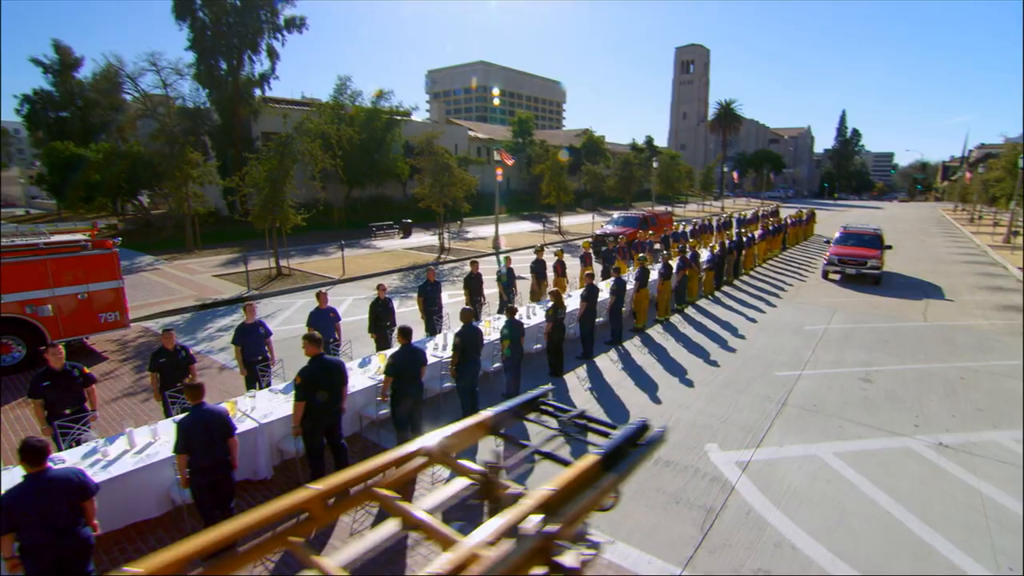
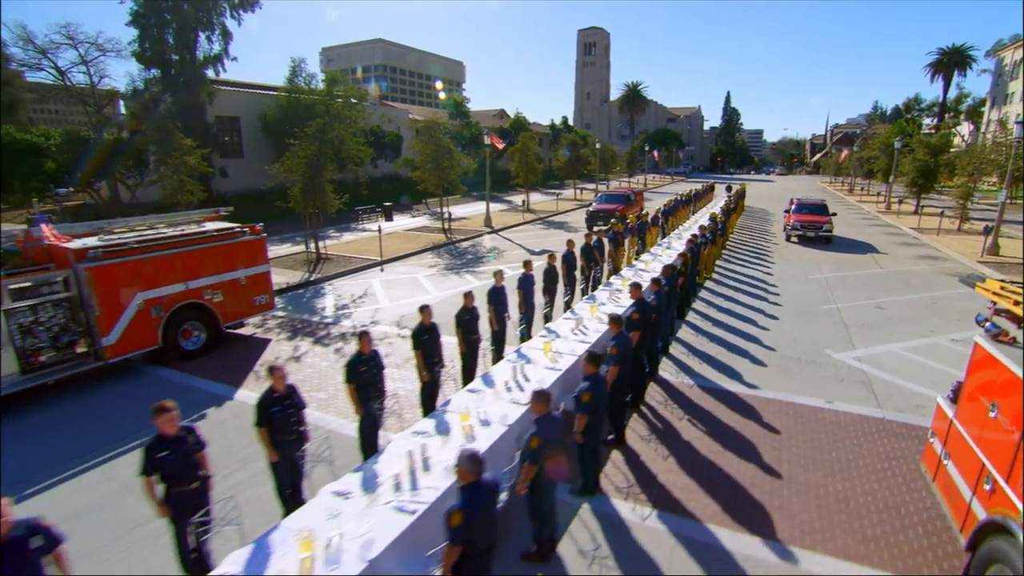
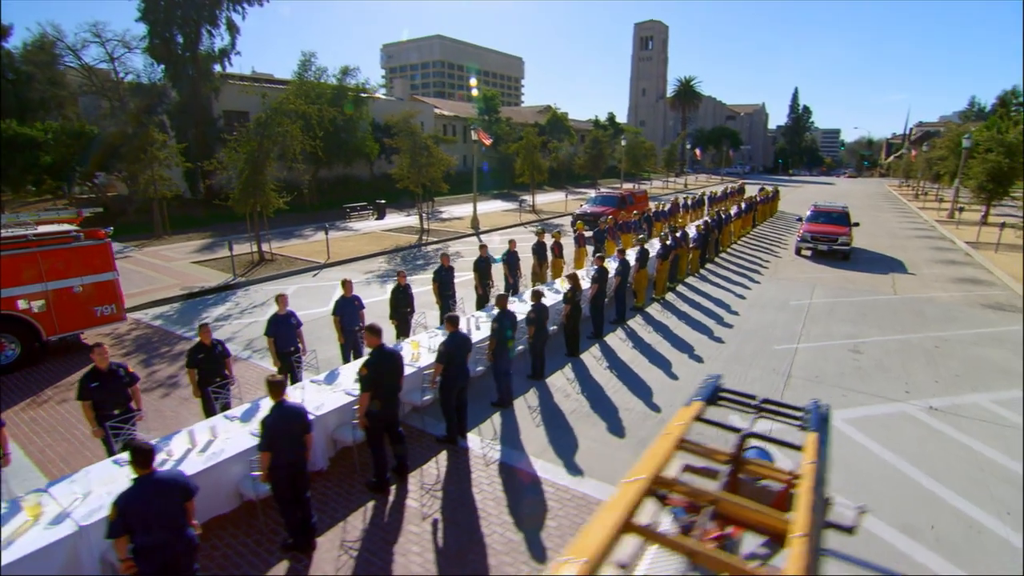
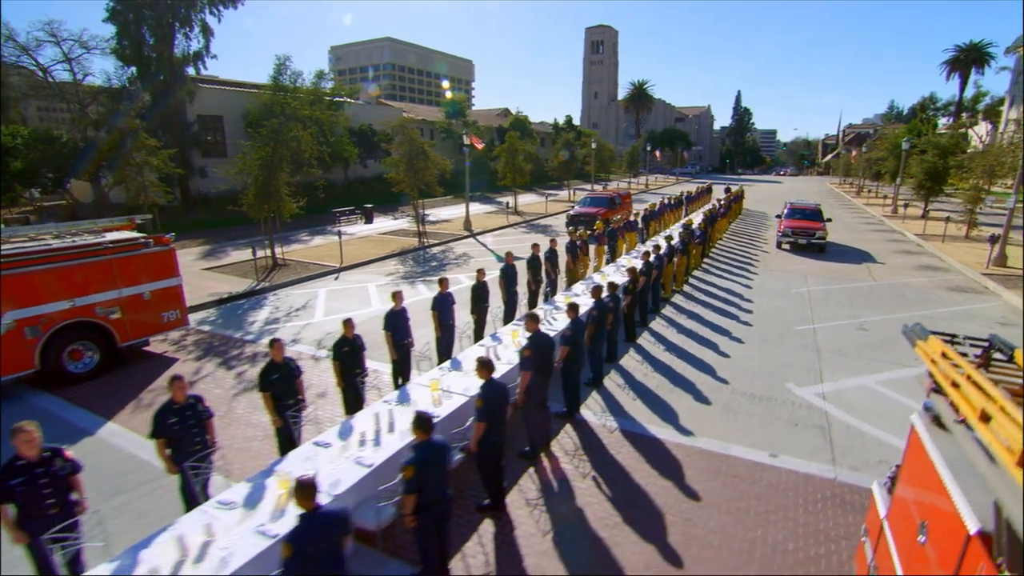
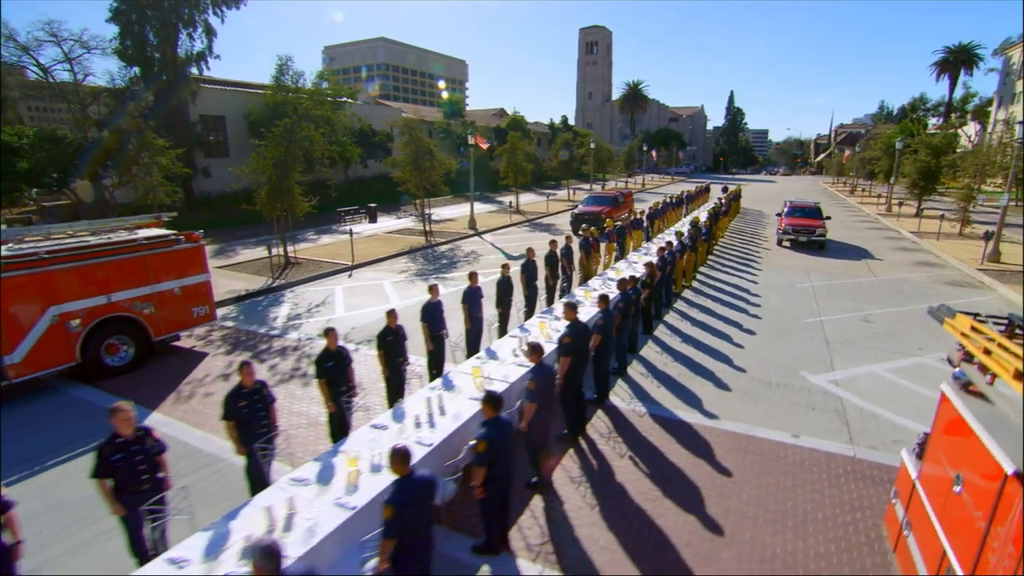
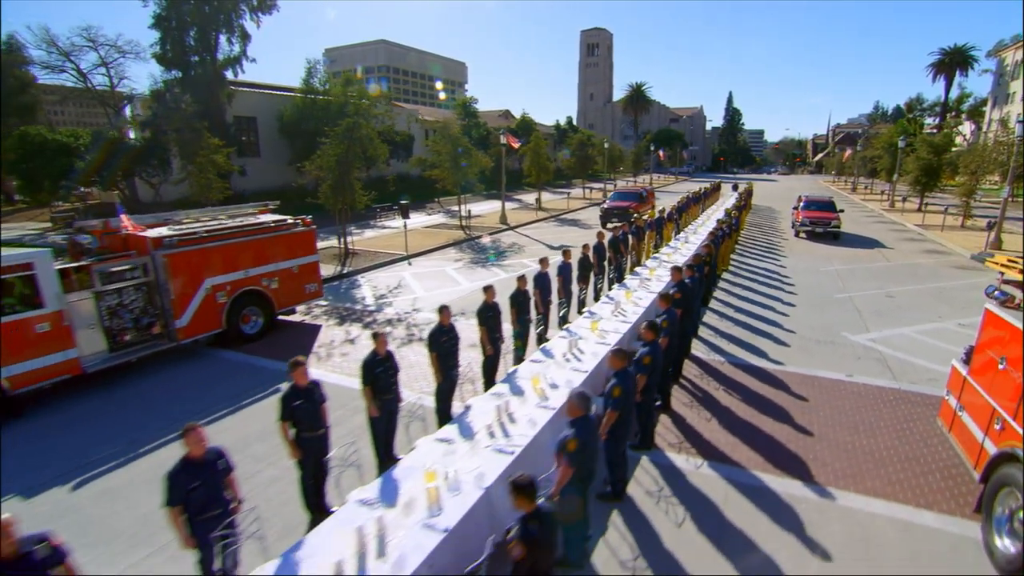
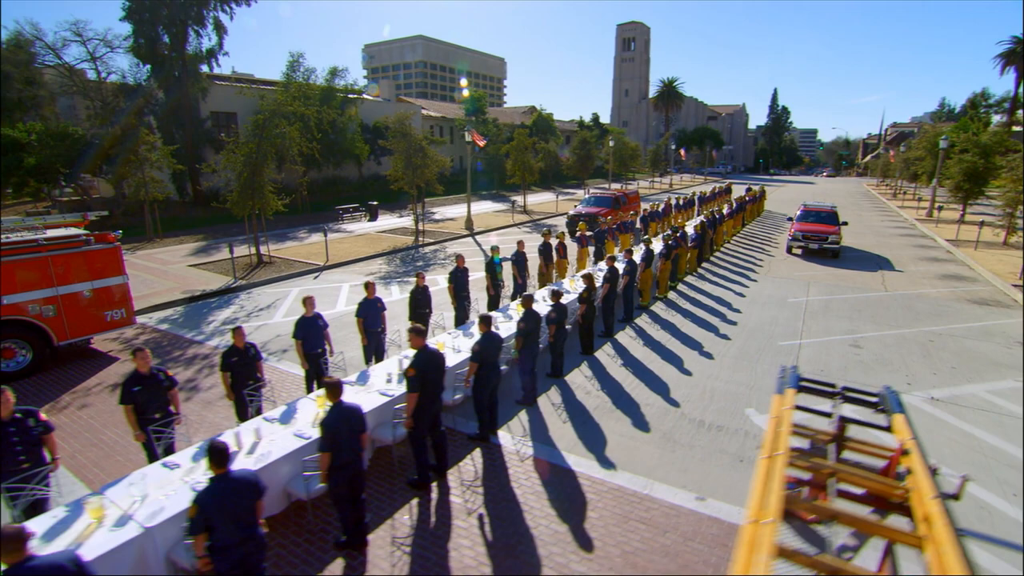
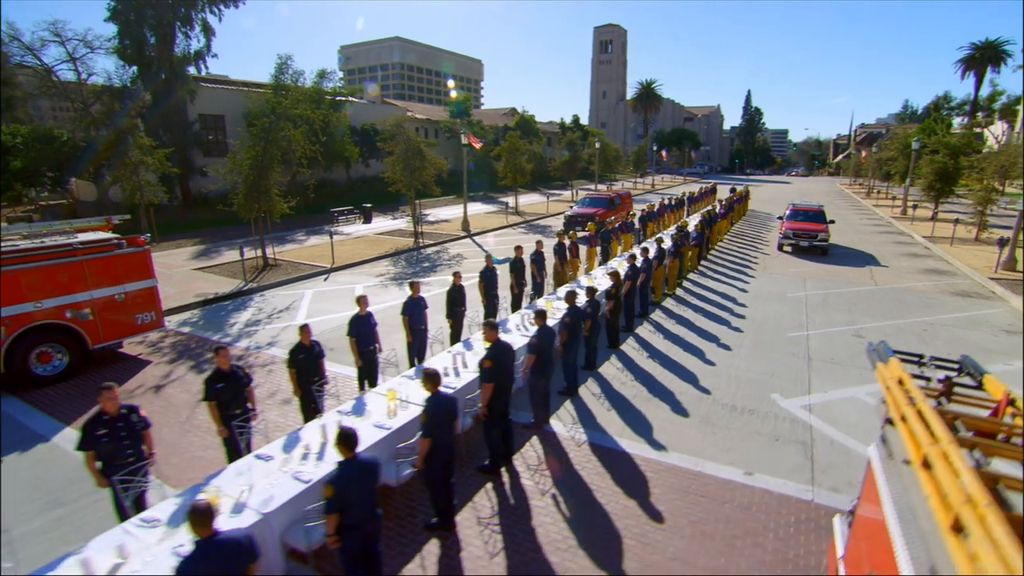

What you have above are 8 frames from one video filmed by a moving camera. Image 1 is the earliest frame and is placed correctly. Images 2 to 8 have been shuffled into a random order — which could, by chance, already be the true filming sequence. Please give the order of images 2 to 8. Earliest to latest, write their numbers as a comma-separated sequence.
3, 7, 8, 4, 5, 2, 6
